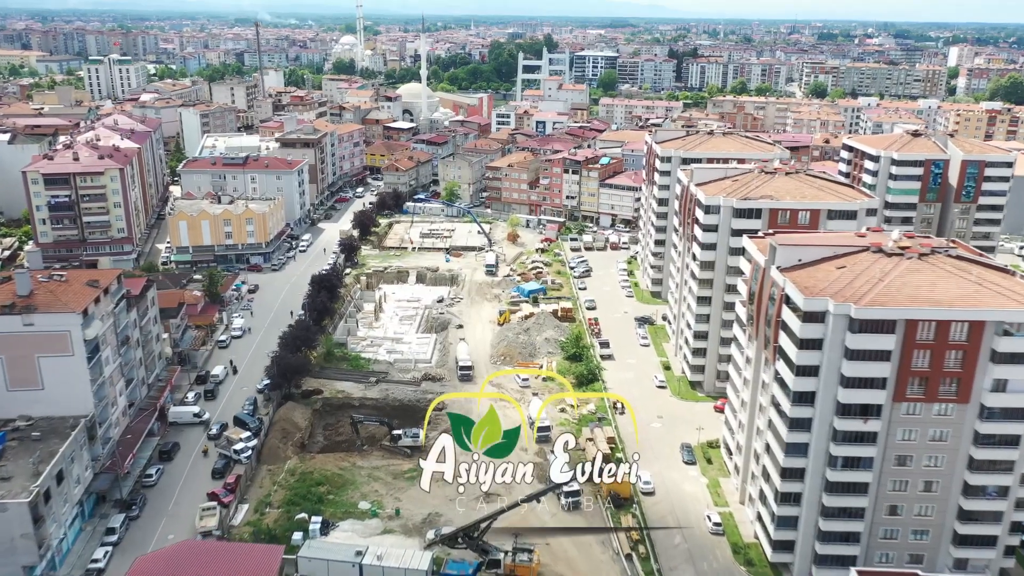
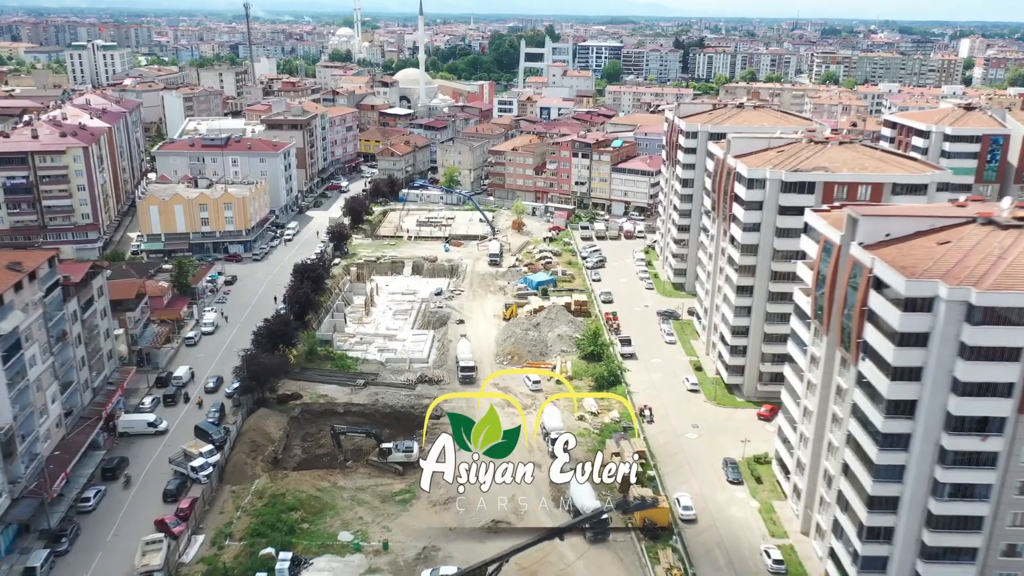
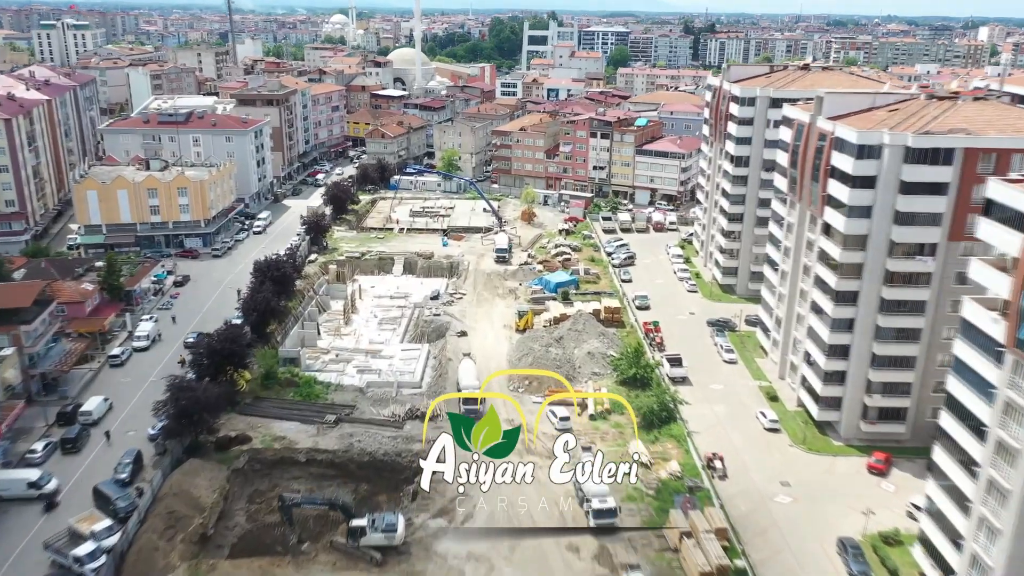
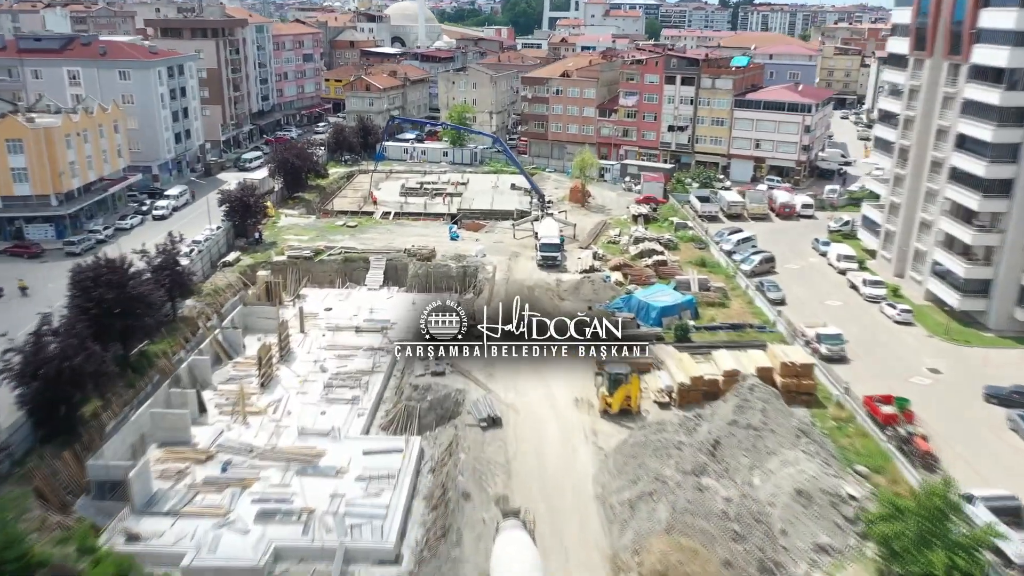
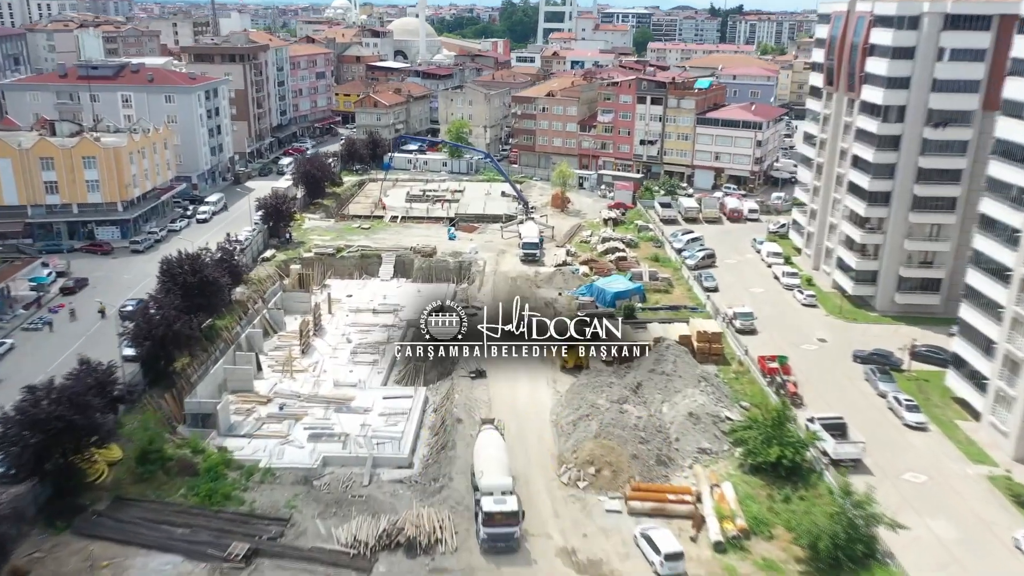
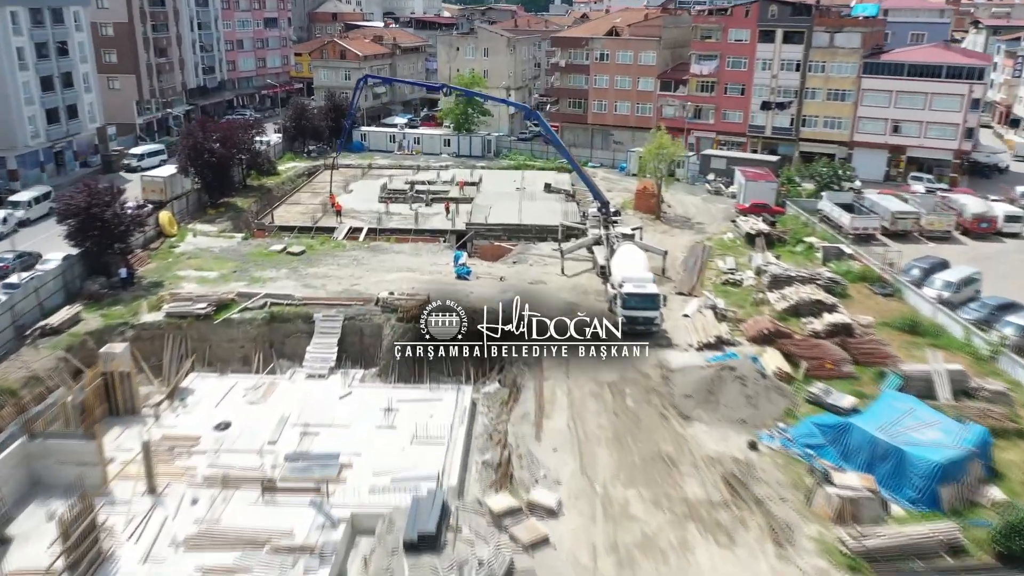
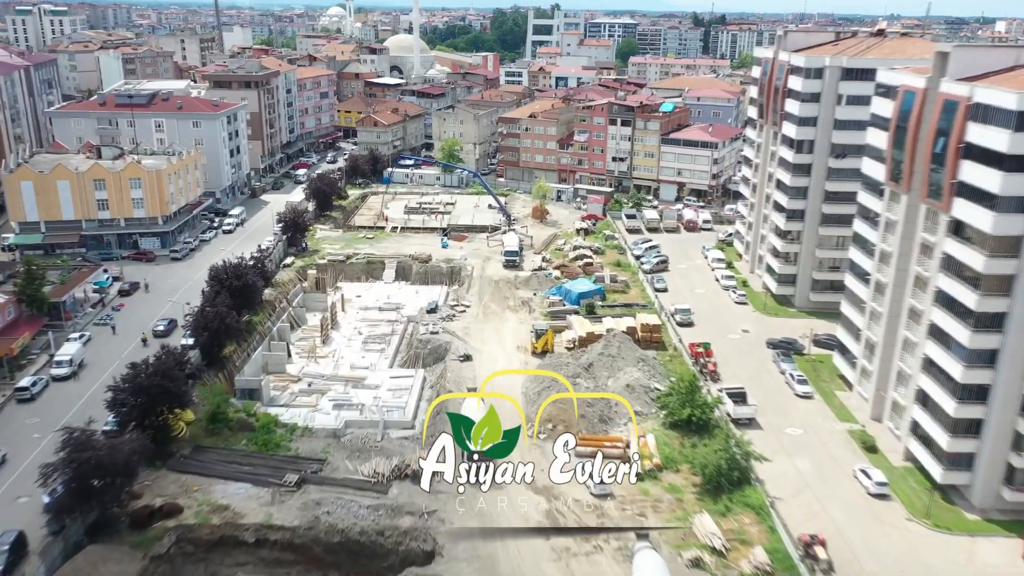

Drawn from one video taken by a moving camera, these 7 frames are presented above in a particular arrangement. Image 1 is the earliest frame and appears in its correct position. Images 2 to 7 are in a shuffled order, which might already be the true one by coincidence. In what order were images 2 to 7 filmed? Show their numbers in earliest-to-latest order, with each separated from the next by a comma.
2, 3, 7, 5, 4, 6
